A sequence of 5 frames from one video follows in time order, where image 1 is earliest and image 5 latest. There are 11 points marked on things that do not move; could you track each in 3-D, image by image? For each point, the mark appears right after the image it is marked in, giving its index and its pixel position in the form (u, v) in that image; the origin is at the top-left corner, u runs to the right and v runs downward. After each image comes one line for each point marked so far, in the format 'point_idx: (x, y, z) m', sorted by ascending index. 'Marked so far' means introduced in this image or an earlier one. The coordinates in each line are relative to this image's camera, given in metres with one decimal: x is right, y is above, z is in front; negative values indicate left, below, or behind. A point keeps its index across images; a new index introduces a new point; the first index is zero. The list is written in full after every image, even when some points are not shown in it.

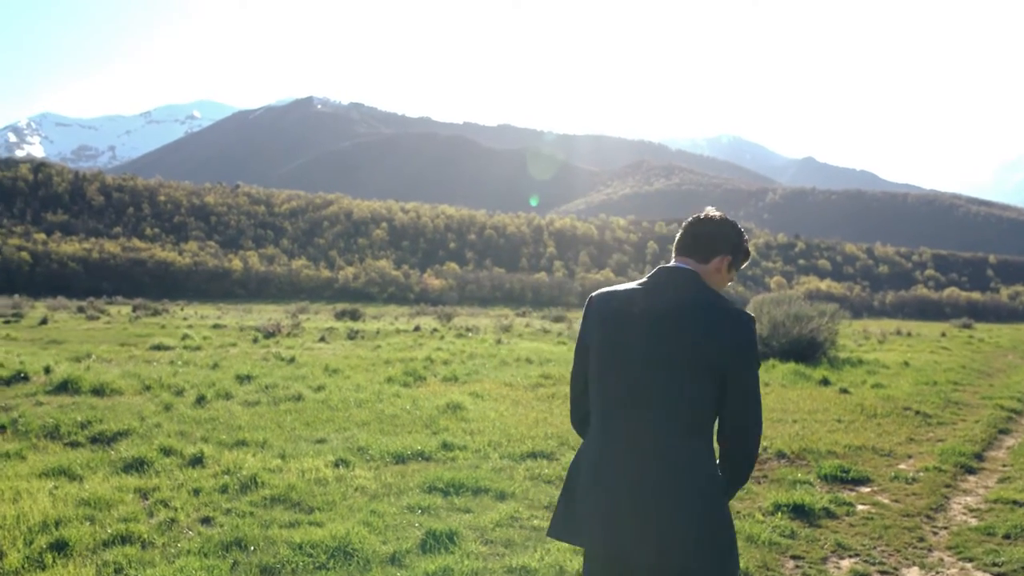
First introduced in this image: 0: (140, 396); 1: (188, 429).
0: (-5.2, -1.5, +14.0) m
1: (-3.6, -1.6, +11.1) m
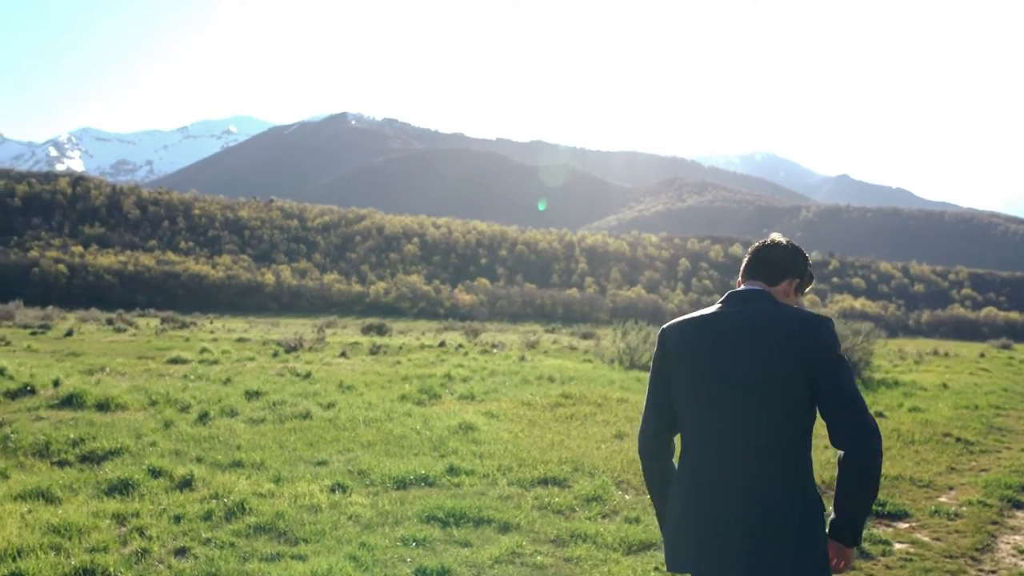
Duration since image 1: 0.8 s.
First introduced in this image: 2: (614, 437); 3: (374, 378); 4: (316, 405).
0: (-4.9, -1.7, +13.5) m
1: (-3.5, -1.7, +10.6) m
2: (+1.2, -1.8, +12.5) m
3: (-2.7, -1.8, +19.9) m
4: (-2.8, -1.7, +14.5) m
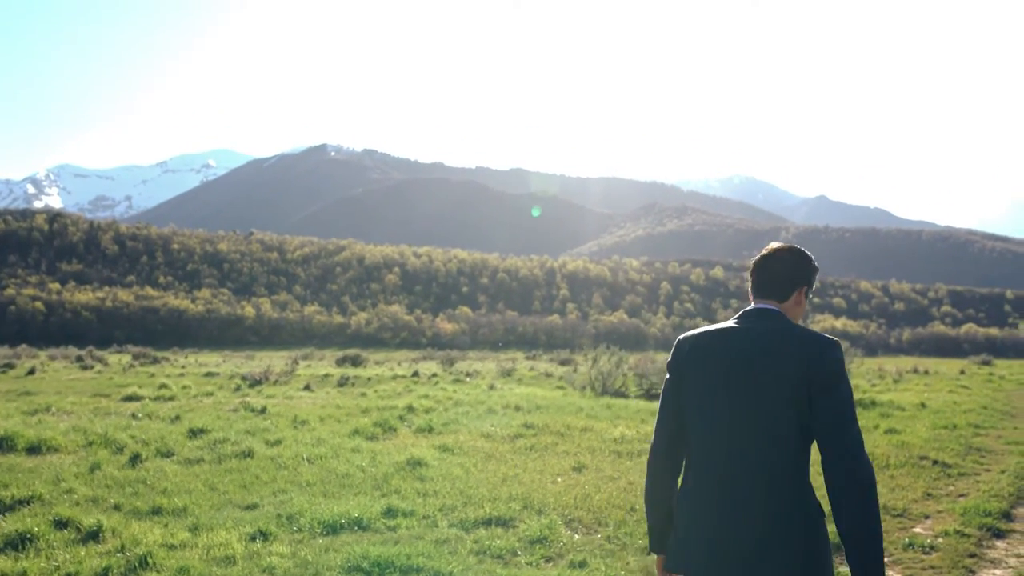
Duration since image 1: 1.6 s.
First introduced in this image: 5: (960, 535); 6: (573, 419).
0: (-5.5, -2.1, +12.7) m
1: (-4.0, -2.0, +9.8) m
2: (+0.7, -2.1, +11.8) m
3: (-3.4, -2.3, +19.1) m
4: (-3.4, -2.1, +13.8) m
5: (+3.7, -2.1, +8.4) m
6: (+1.0, -2.2, +17.3) m
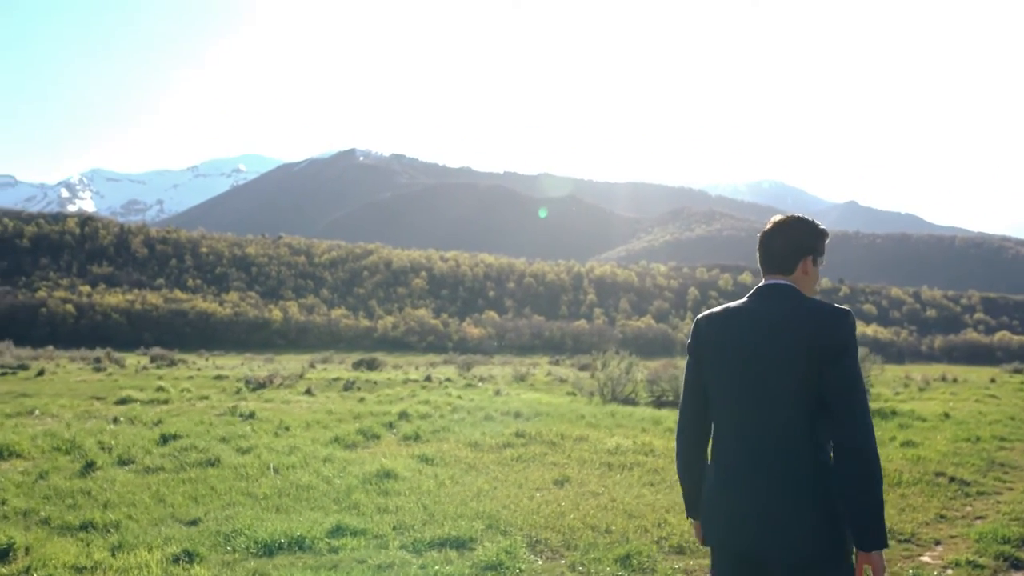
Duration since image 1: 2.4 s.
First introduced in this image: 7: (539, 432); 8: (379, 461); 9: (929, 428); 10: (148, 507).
0: (-5.7, -2.1, +12.0) m
1: (-4.3, -2.0, +9.1) m
2: (+0.4, -2.1, +10.9) m
3: (-3.4, -2.3, +18.4) m
4: (-3.6, -2.1, +13.0) m
5: (+3.4, -2.0, +7.5) m
6: (+0.9, -2.3, +16.4) m
7: (+0.4, -2.2, +15.5) m
8: (-1.5, -2.0, +11.9) m
9: (+7.1, -2.4, +17.2) m
10: (-3.4, -2.0, +9.3) m
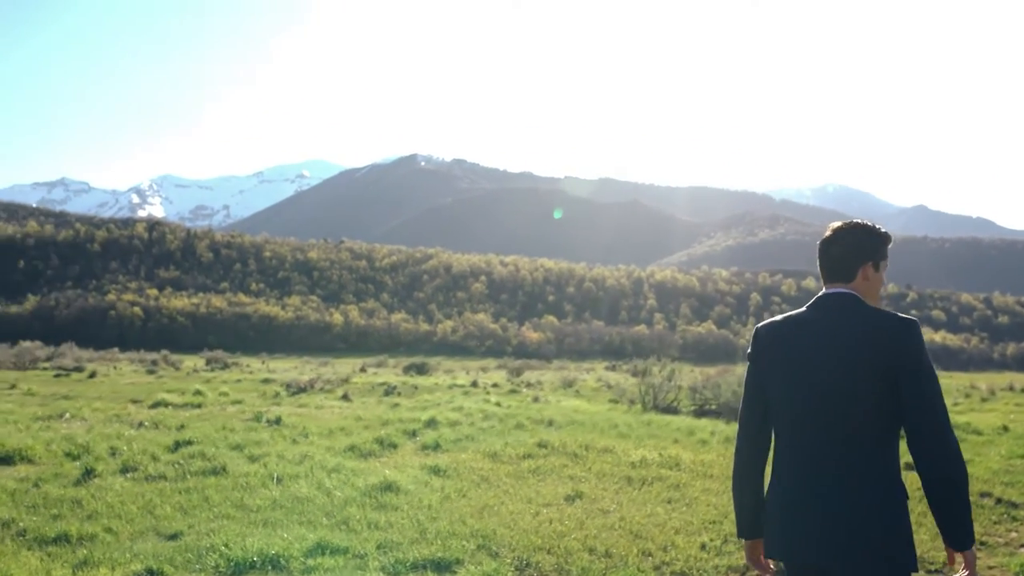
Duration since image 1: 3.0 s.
0: (-5.6, -2.1, +11.8) m
1: (-4.3, -2.0, +8.8) m
2: (+0.5, -2.1, +10.3) m
3: (-2.9, -2.4, +18.0) m
4: (-3.4, -2.1, +12.6) m
5: (+3.3, -2.1, +6.7) m
6: (+1.4, -2.3, +15.7) m
7: (+0.8, -2.3, +14.9) m
8: (-1.4, -2.1, +11.4) m
9: (+7.6, -2.5, +16.2) m
10: (-3.4, -2.0, +9.0) m
